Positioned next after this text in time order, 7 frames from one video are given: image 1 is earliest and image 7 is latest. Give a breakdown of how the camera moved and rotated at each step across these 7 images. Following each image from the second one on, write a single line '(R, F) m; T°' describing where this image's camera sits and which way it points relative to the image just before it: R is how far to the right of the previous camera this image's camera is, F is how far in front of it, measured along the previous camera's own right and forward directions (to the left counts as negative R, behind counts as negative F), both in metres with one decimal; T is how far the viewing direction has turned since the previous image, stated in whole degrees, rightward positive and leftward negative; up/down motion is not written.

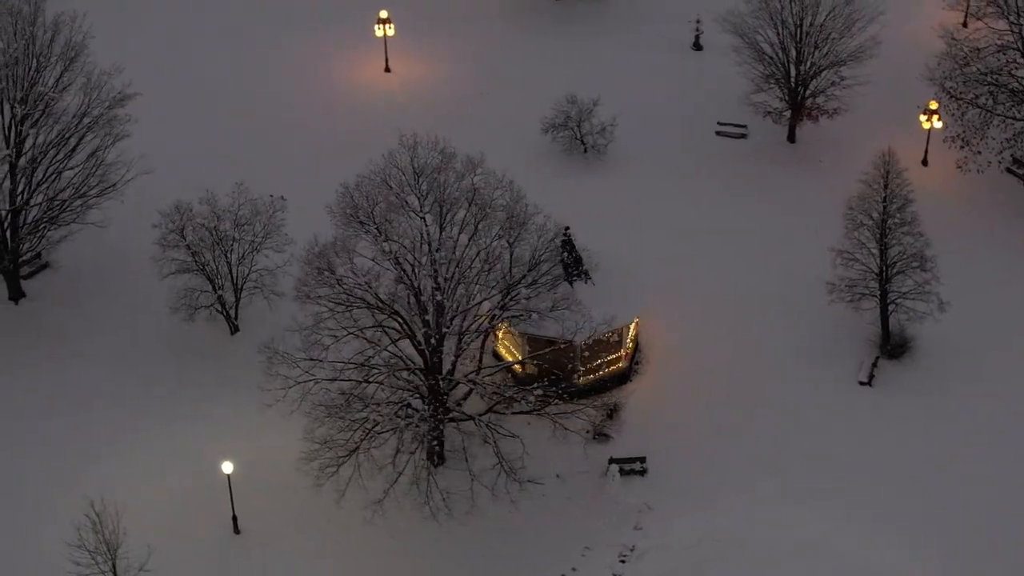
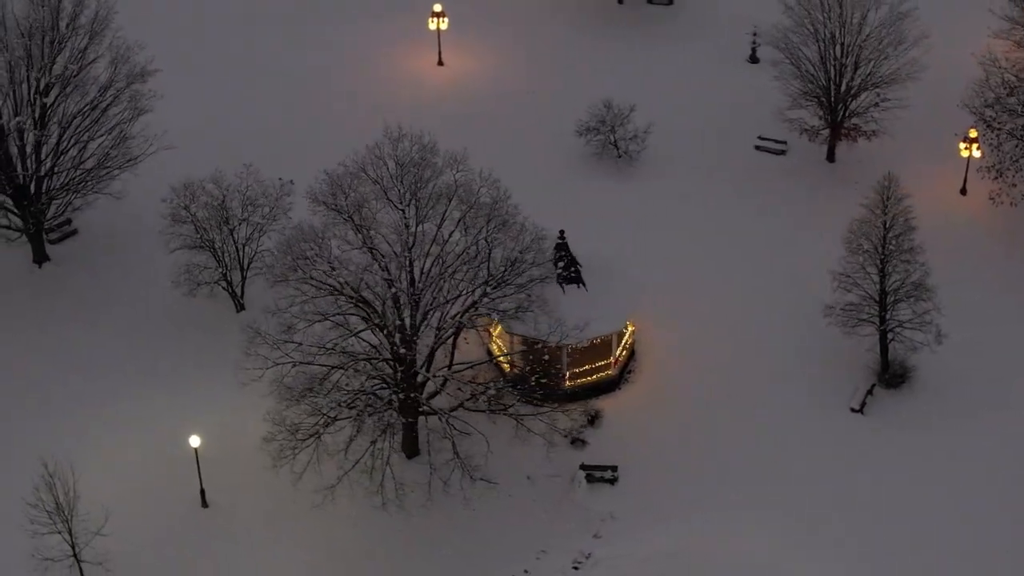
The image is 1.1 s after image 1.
(+3.0, +0.3) m; -4°
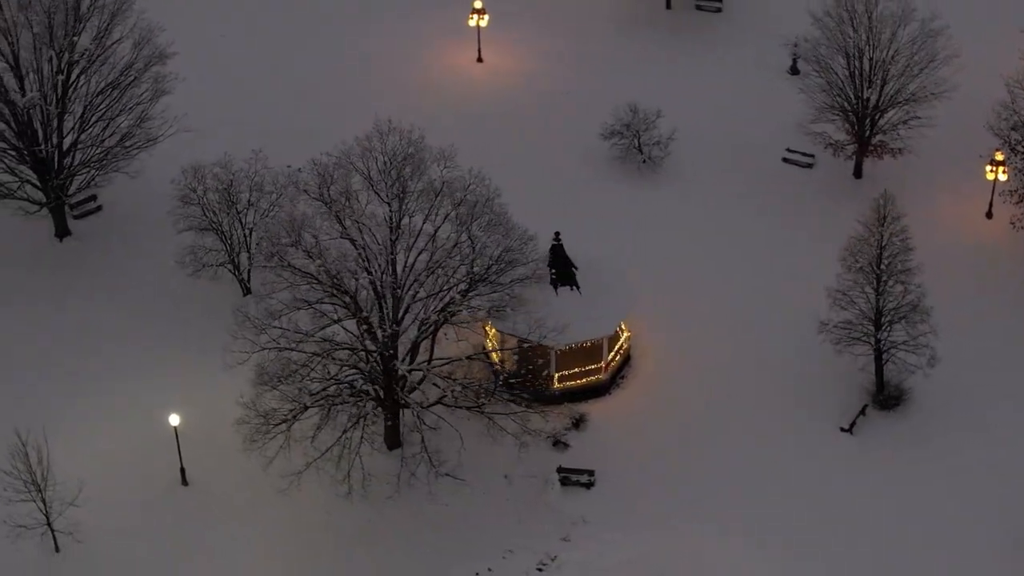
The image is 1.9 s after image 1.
(+2.2, +0.1) m; -3°
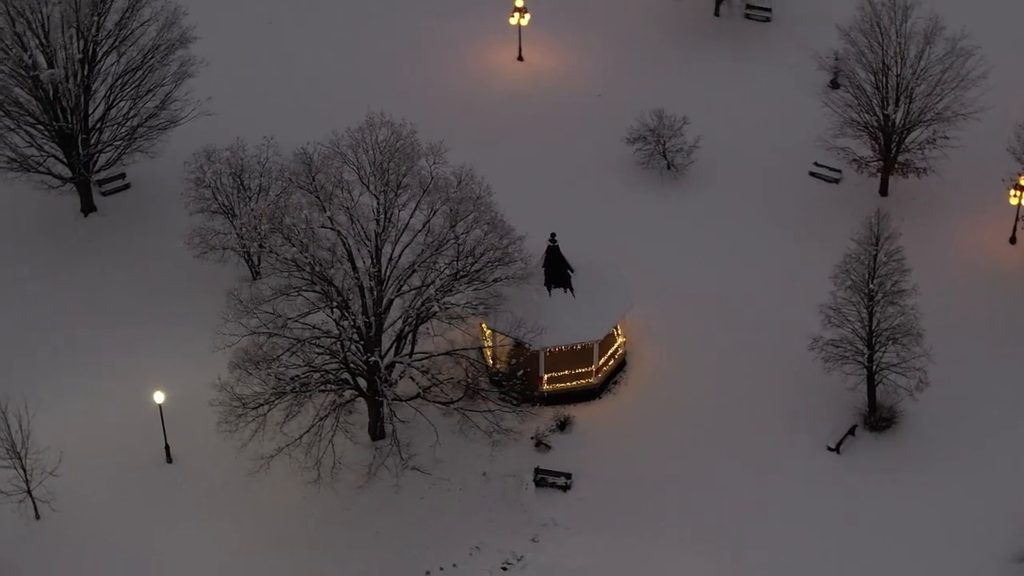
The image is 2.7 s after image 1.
(+2.1, +0.1) m; -3°
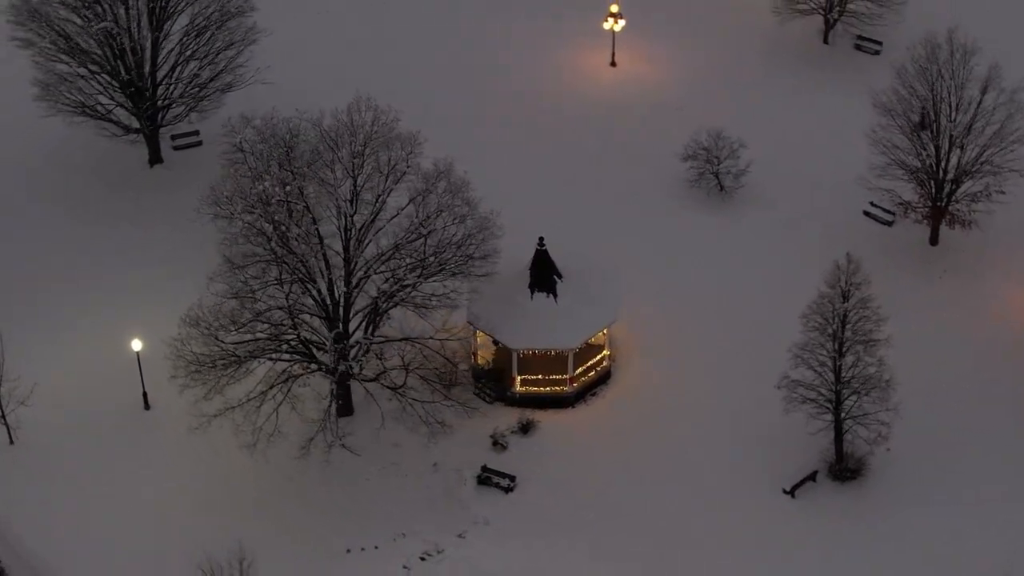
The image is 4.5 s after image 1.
(+4.9, +0.2) m; -7°
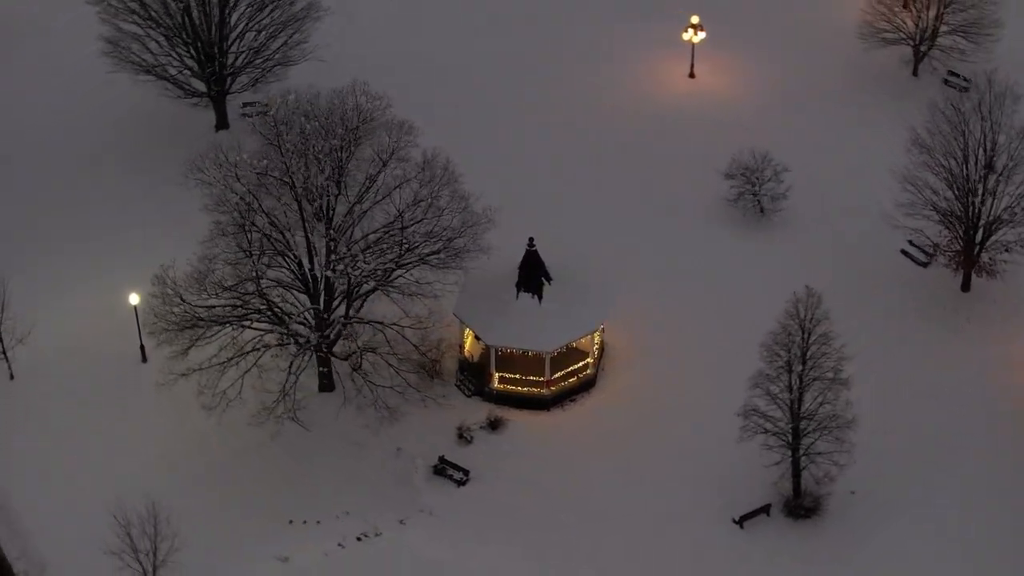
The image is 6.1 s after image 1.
(+4.2, -0.1) m; -6°
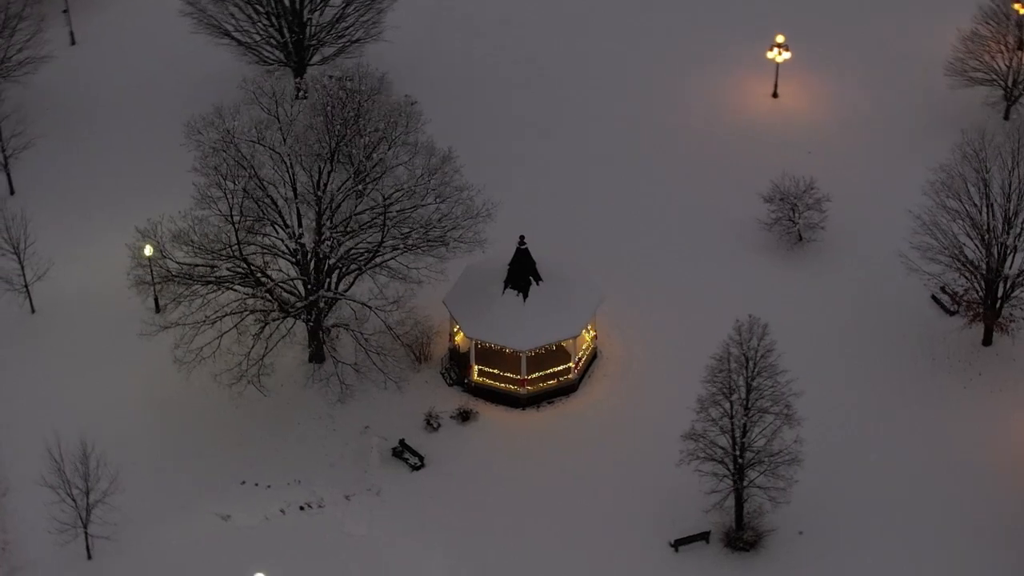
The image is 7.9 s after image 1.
(+4.4, -0.3) m; -6°
